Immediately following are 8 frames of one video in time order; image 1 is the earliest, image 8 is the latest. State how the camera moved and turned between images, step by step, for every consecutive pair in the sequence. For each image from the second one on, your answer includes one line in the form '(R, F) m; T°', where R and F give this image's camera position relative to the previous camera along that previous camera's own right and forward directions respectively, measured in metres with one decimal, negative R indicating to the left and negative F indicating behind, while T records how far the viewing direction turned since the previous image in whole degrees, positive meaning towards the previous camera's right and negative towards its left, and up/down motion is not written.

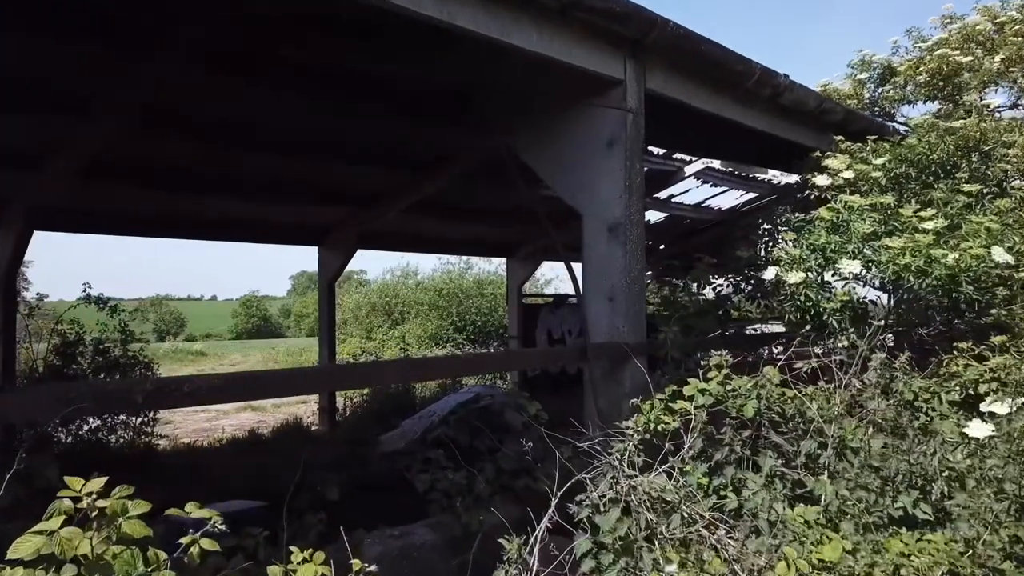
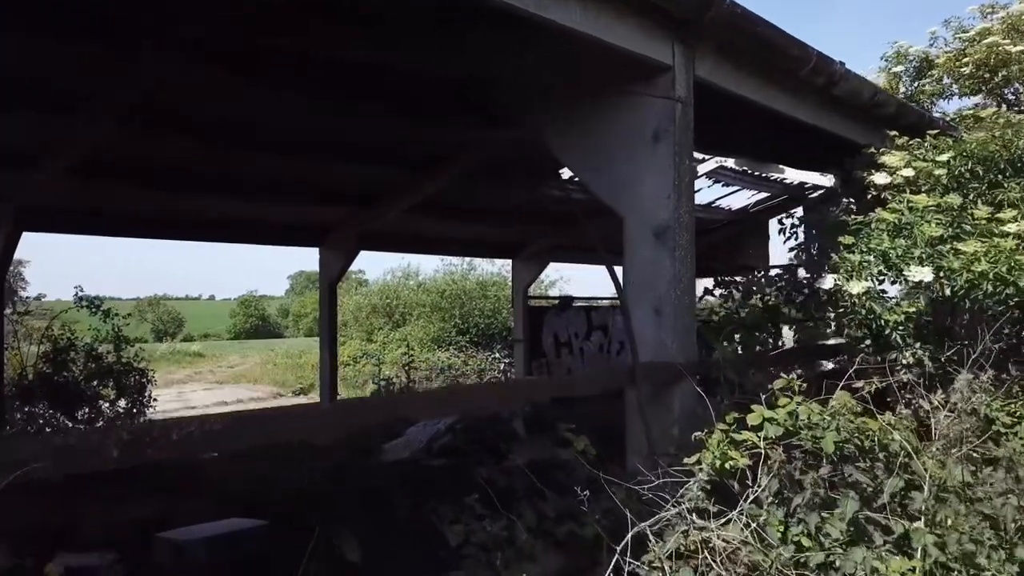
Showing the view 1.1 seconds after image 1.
(-0.1, +0.3) m; 0°
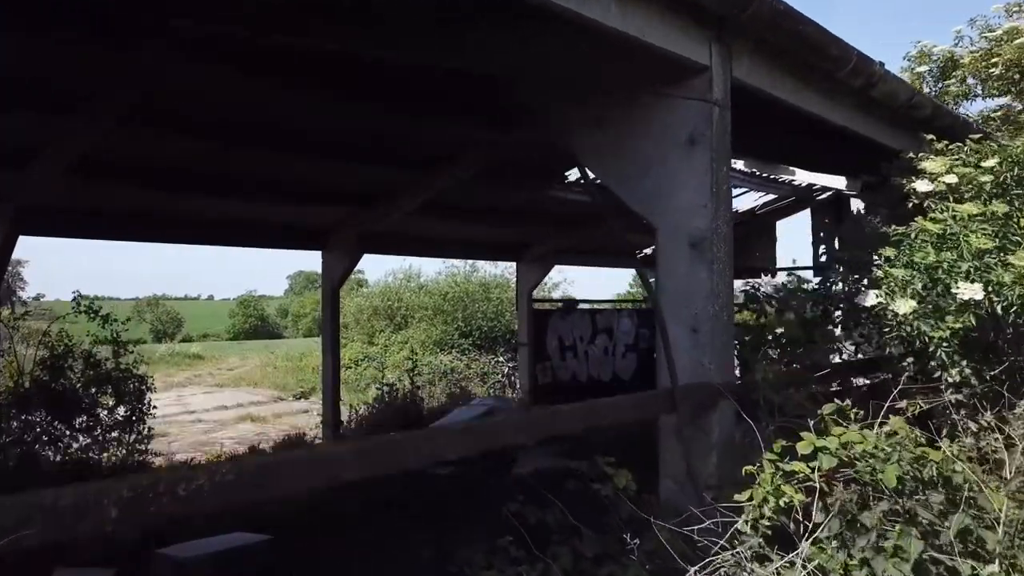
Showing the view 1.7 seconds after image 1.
(-0.1, +0.1) m; 0°
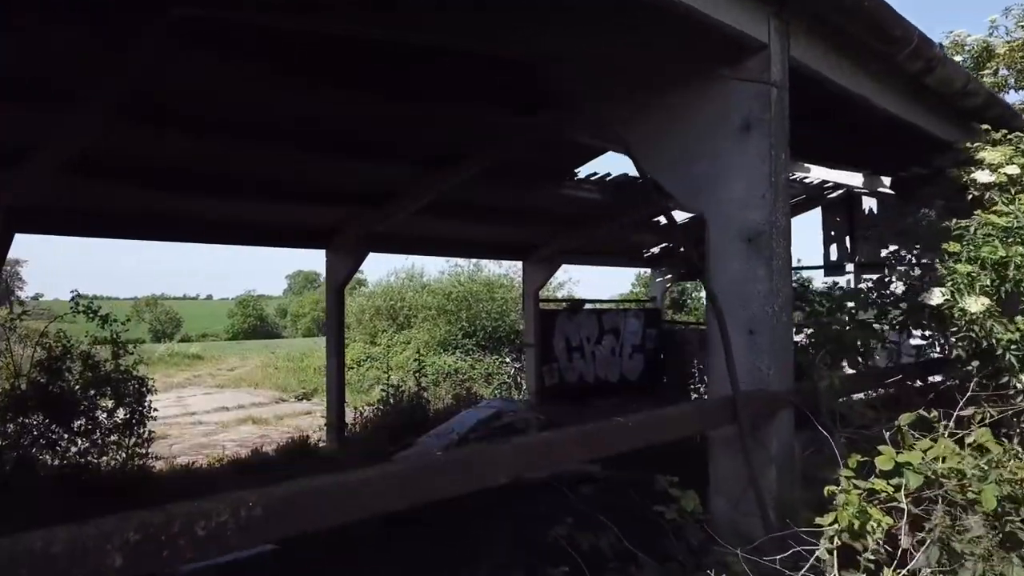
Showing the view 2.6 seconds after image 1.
(-0.1, +0.2) m; 0°
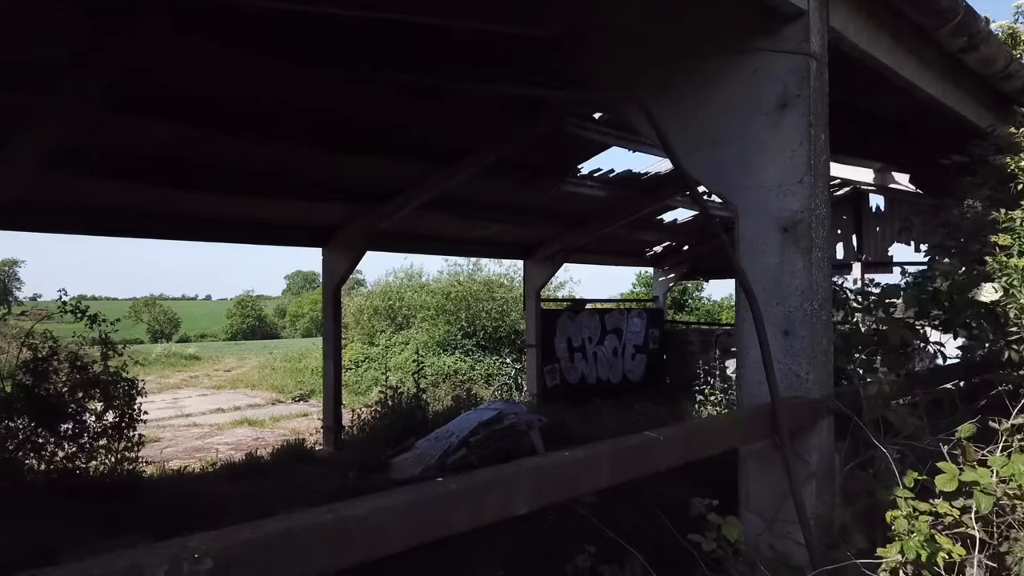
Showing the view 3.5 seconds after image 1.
(0.0, +0.2) m; 0°
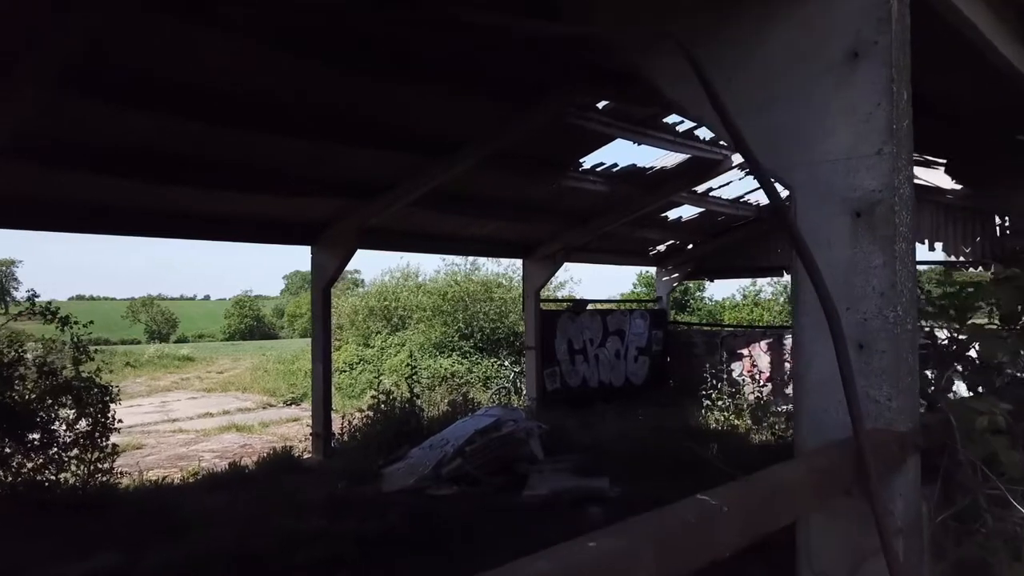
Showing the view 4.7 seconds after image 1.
(0.0, +0.4) m; 0°
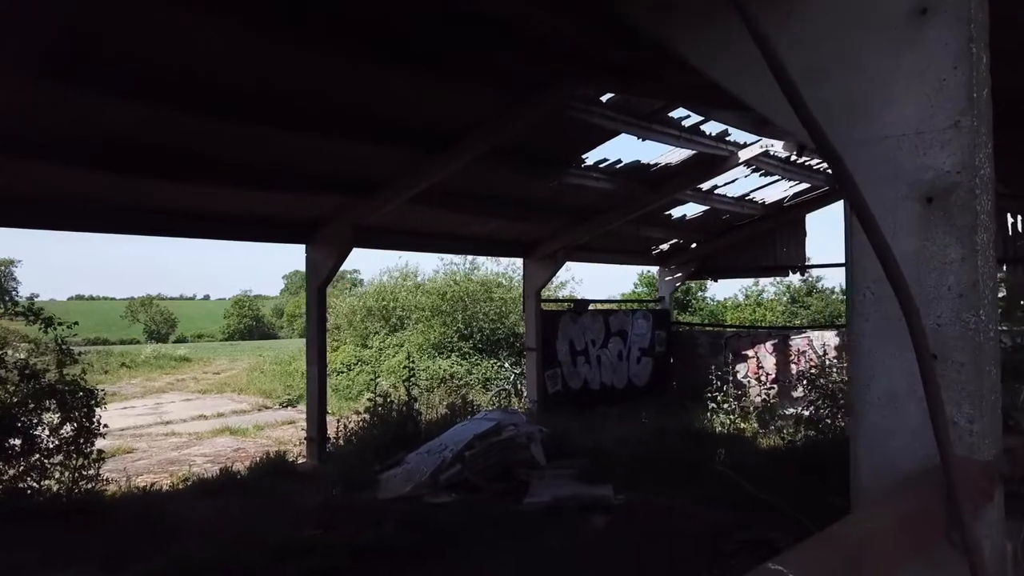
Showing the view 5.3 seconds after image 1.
(0.0, +0.2) m; 0°
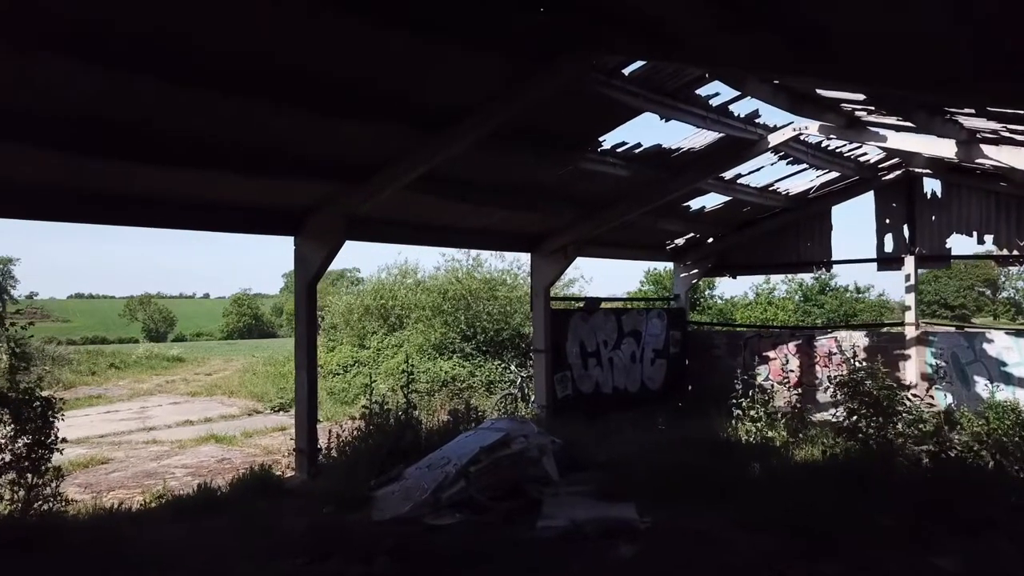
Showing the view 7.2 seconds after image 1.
(-0.1, +0.7) m; 0°
